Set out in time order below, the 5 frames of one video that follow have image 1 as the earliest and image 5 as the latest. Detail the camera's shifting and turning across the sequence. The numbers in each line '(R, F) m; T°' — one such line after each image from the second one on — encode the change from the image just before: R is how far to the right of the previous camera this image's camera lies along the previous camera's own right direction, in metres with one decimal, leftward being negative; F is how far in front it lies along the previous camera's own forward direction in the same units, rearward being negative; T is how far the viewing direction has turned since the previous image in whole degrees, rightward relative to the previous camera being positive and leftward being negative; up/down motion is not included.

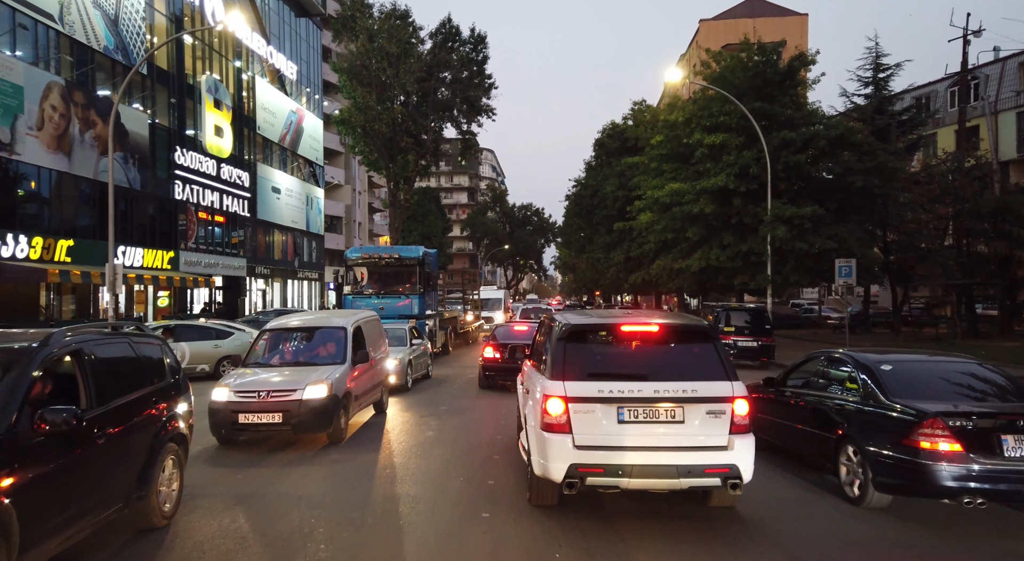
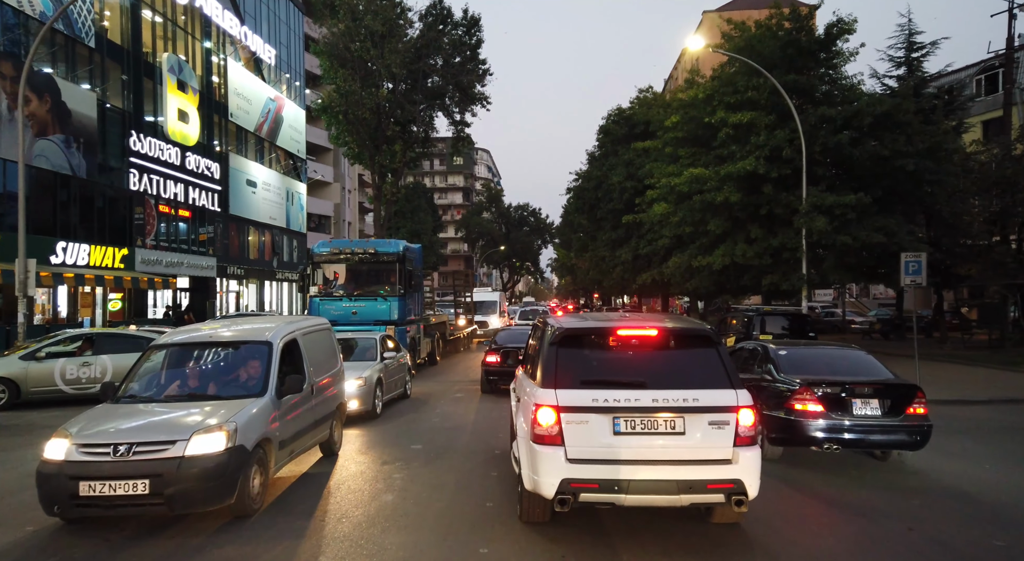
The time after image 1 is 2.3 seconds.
(0.0, +3.3) m; 0°
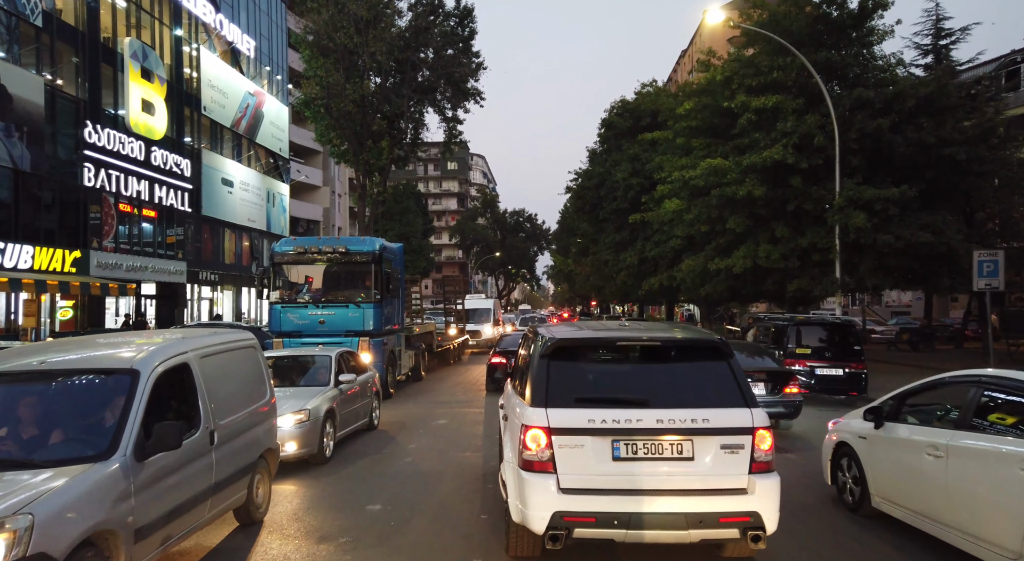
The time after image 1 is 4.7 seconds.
(0.0, +2.6) m; 0°
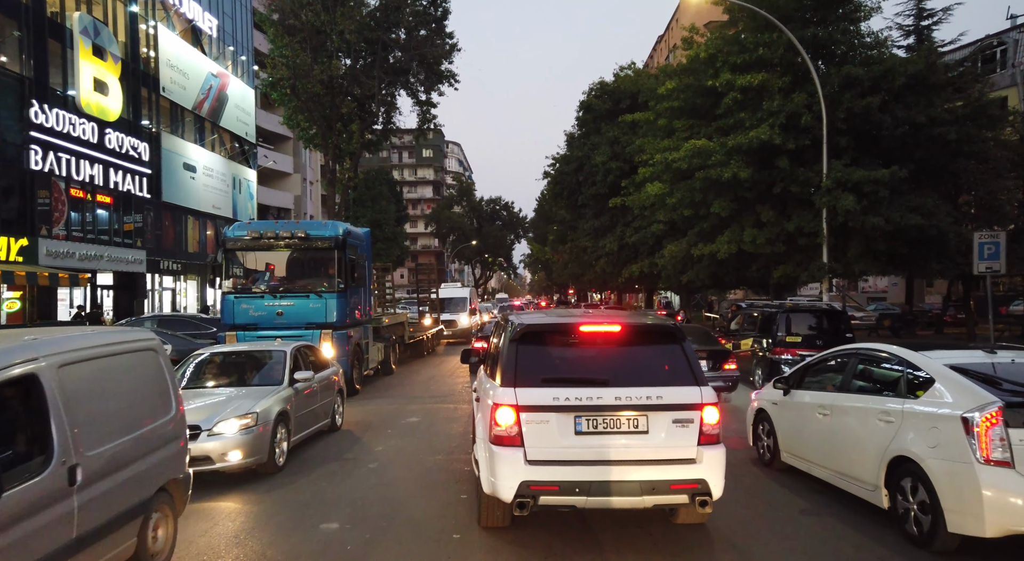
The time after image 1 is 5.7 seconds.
(0.0, +0.9) m; +2°
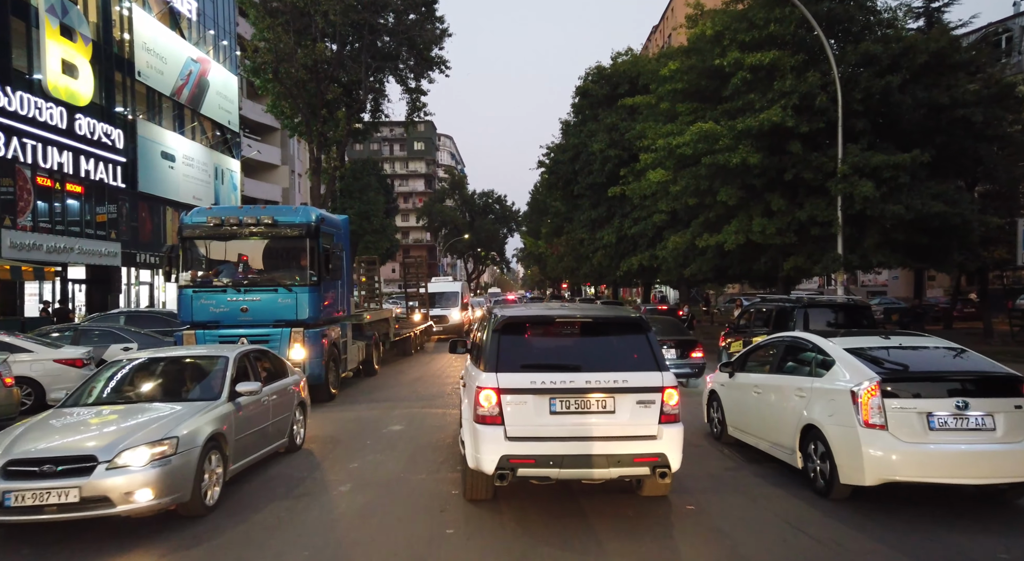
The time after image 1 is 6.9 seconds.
(0.0, +1.3) m; +1°
